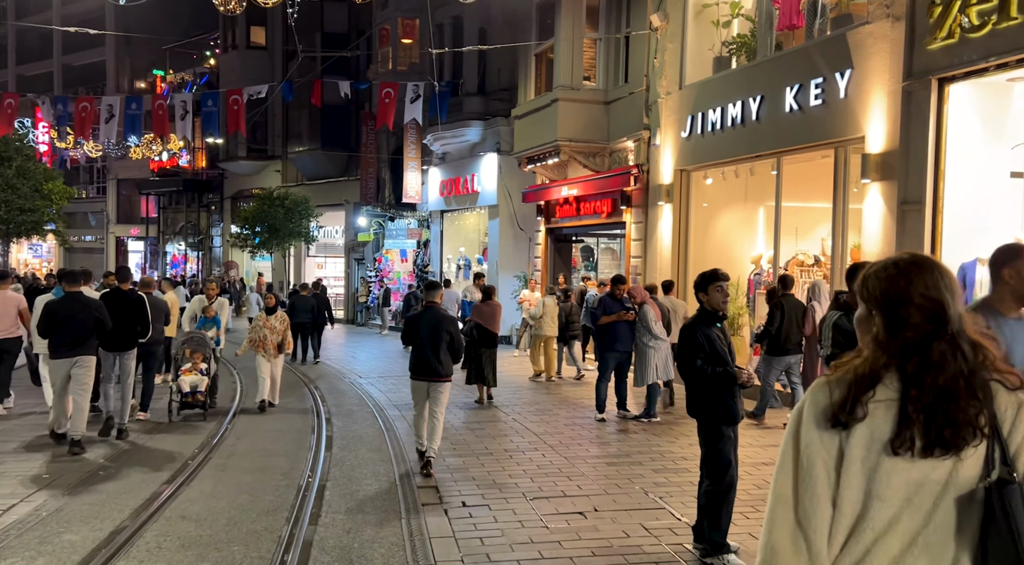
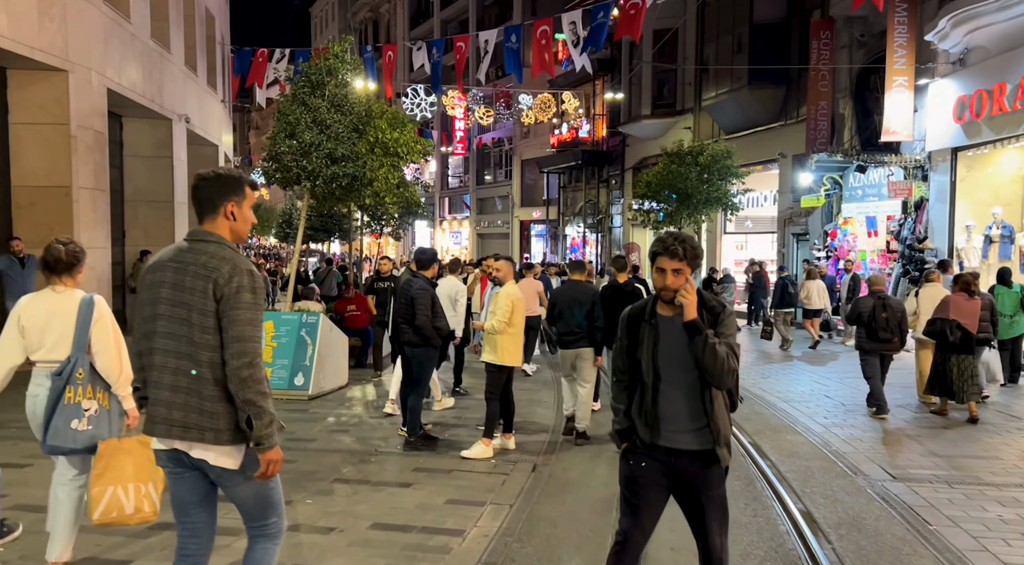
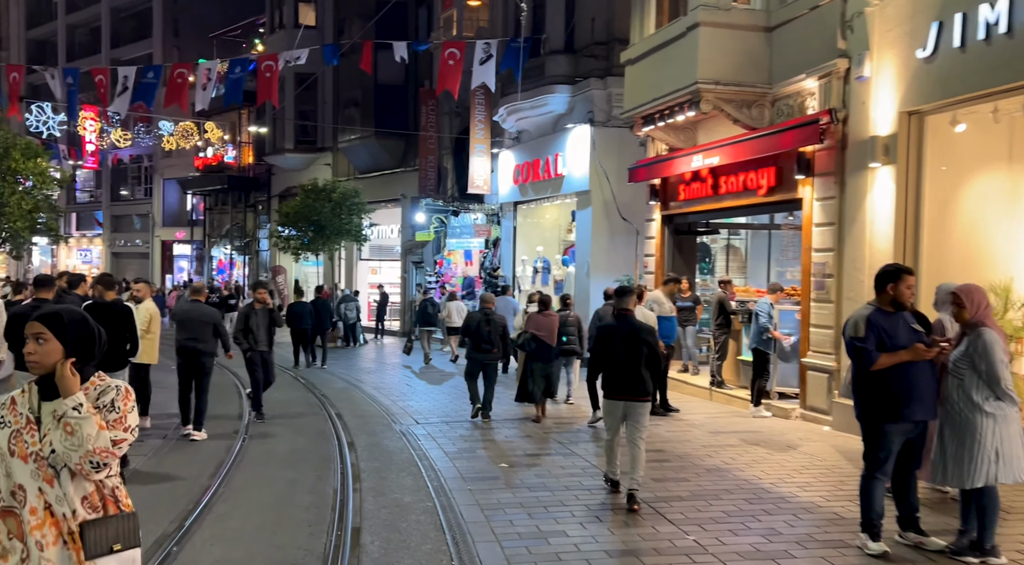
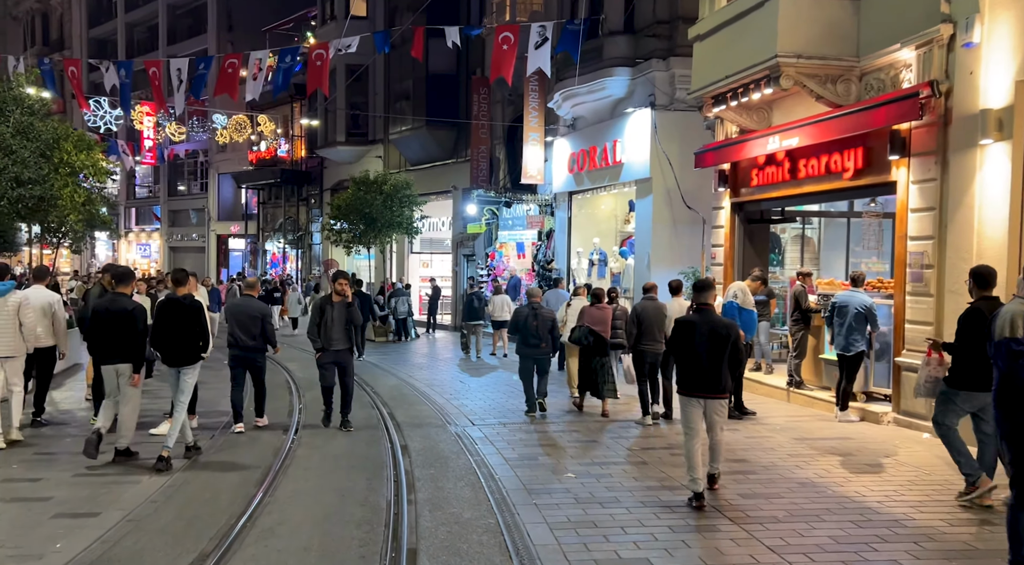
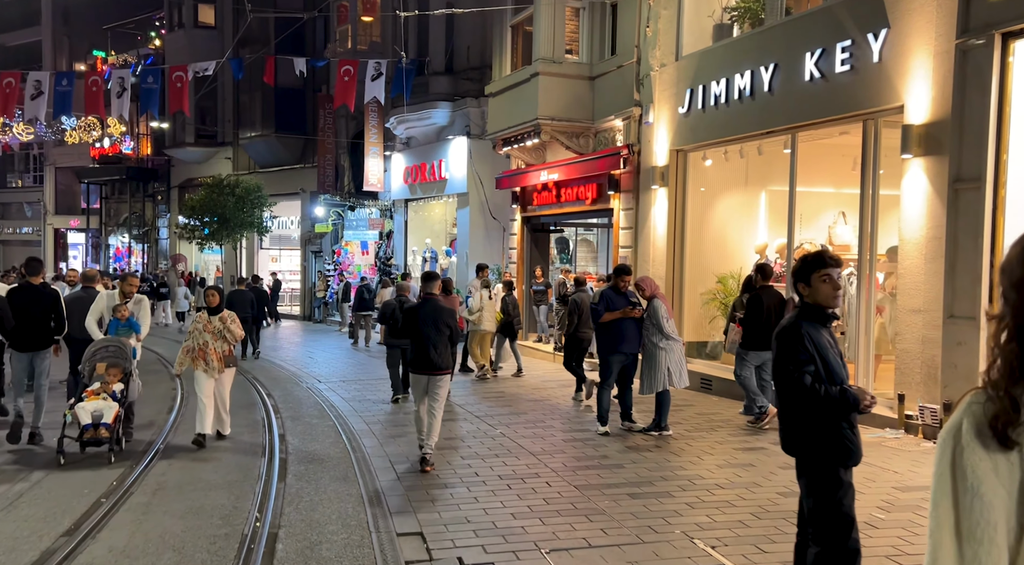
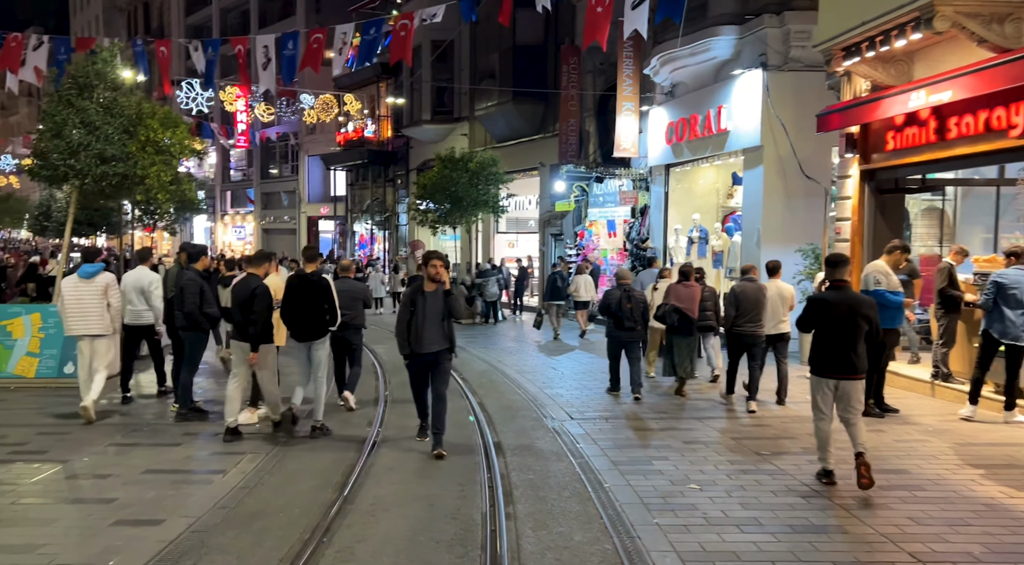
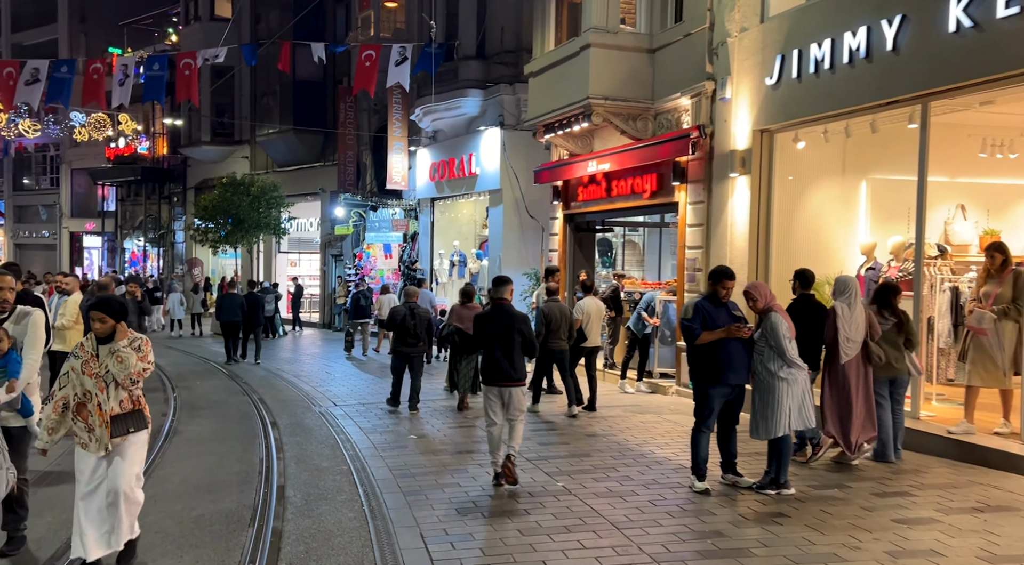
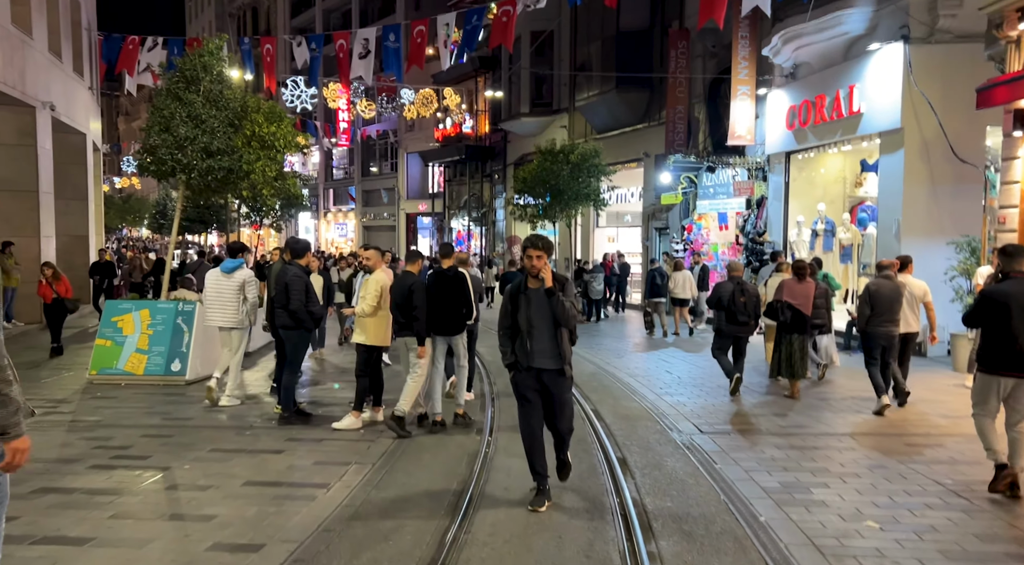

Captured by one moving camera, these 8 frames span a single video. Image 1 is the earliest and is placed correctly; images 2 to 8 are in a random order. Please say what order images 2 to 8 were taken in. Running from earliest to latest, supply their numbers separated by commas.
5, 7, 3, 4, 6, 8, 2
